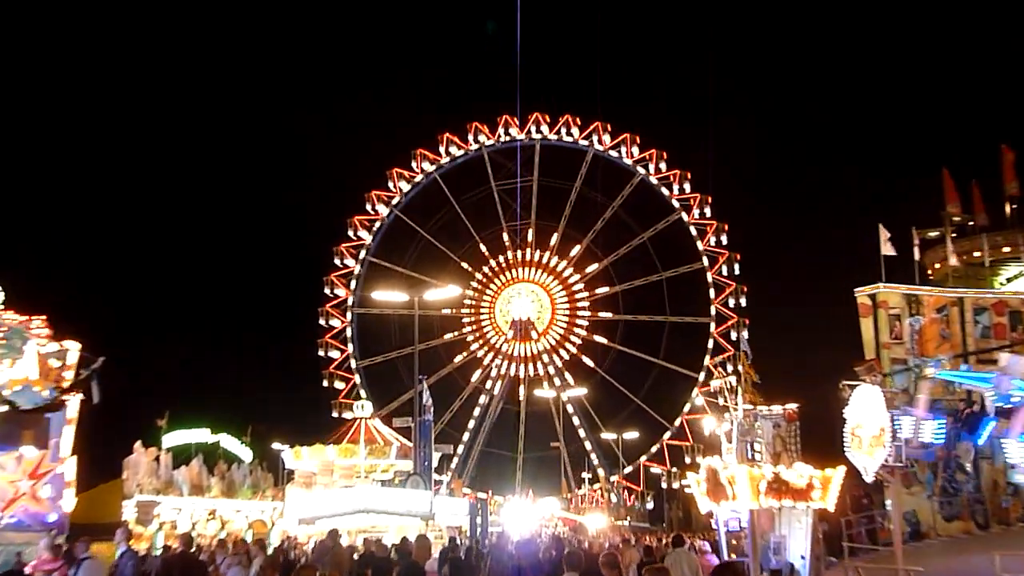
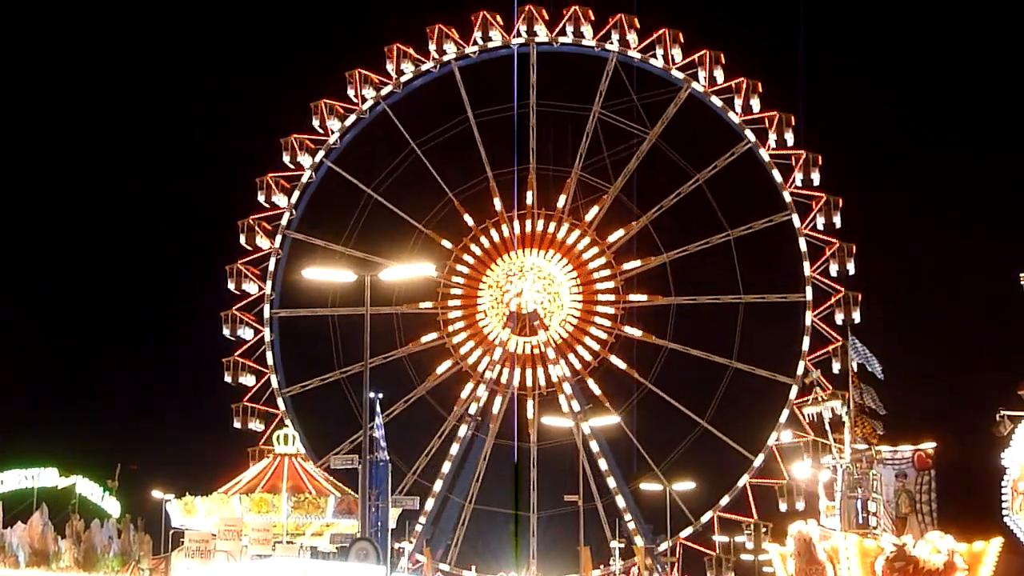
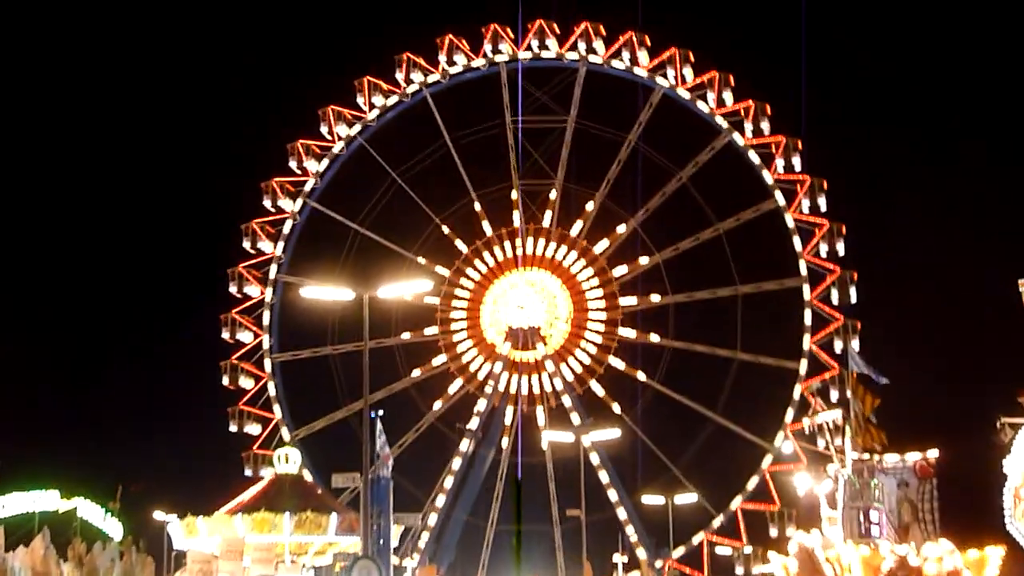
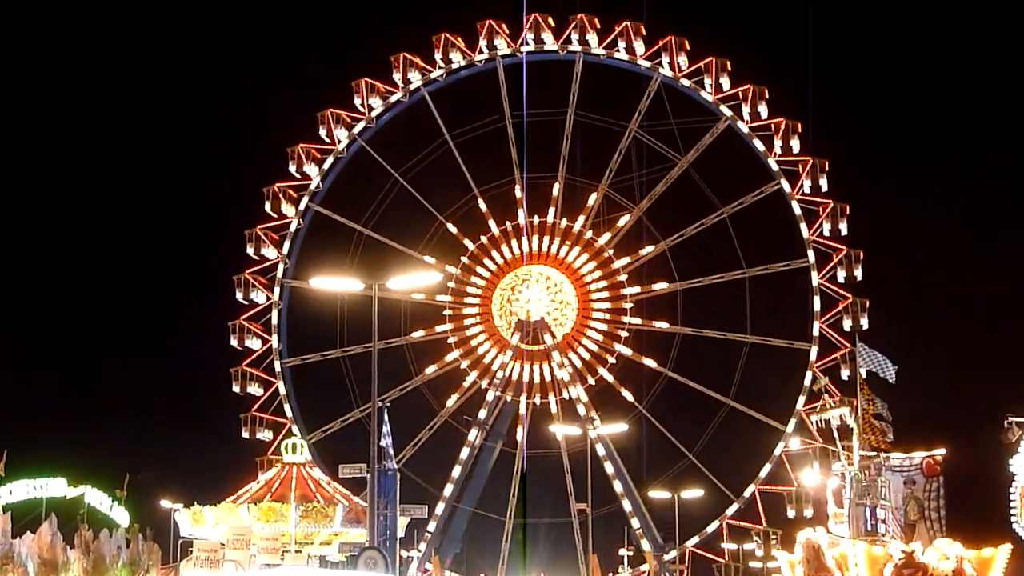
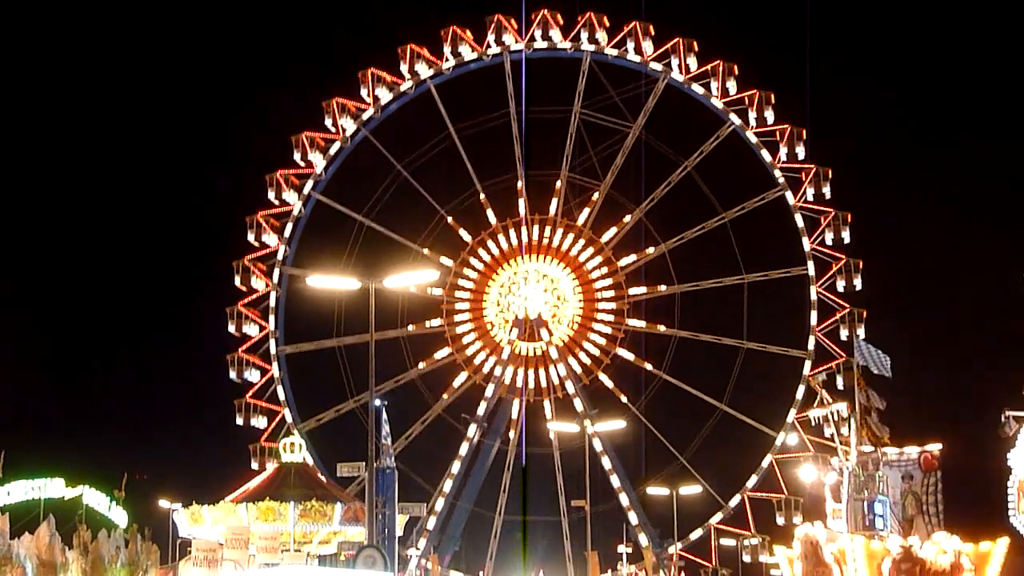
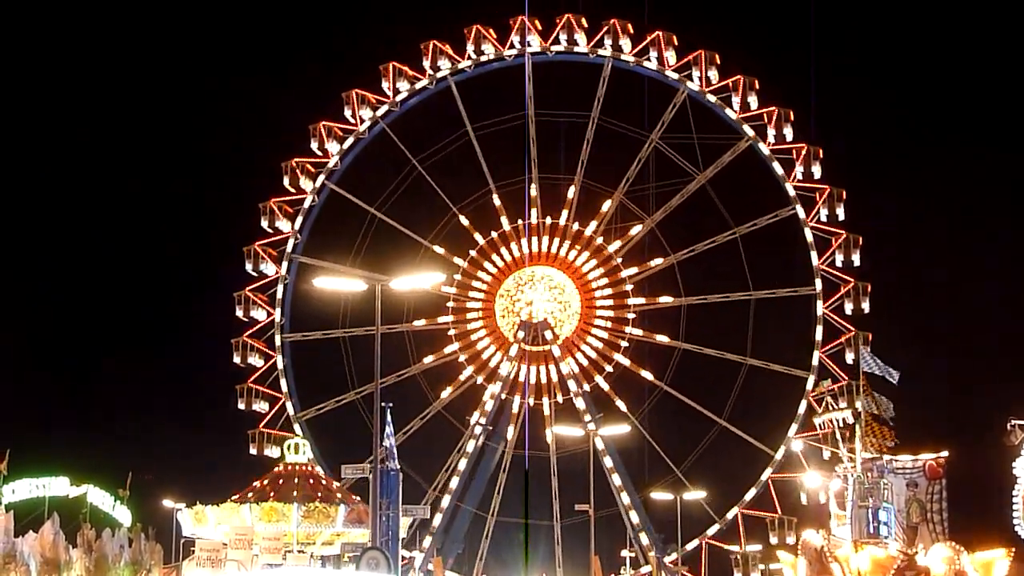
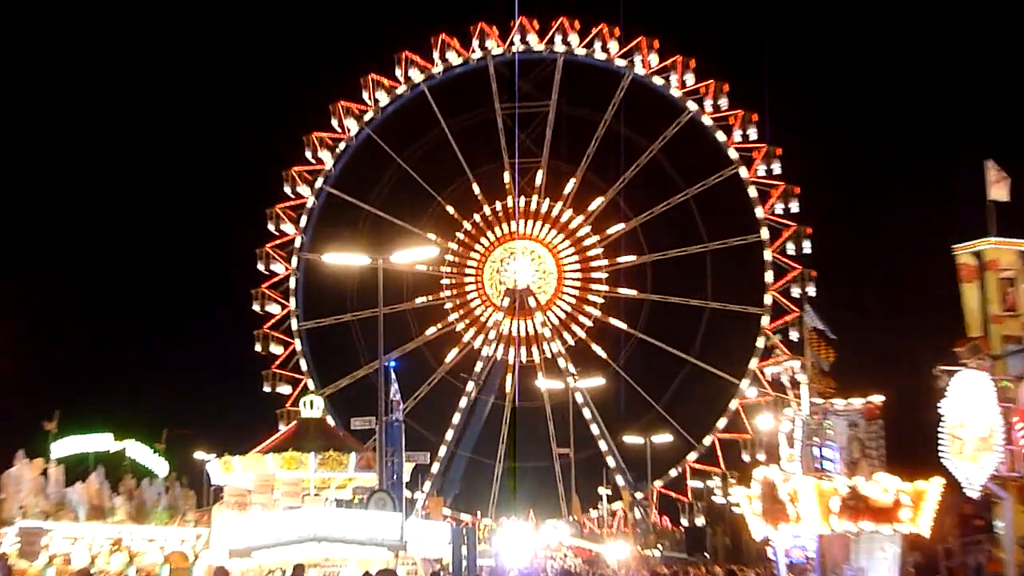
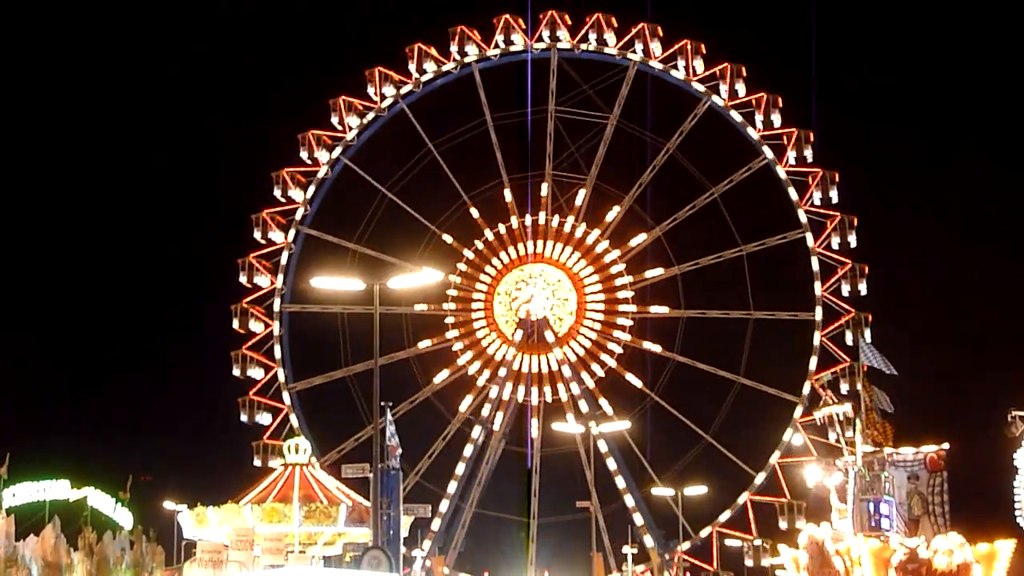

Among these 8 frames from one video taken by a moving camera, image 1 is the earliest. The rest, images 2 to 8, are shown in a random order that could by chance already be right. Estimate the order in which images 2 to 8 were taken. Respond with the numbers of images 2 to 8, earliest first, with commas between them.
7, 3, 8, 5, 2, 4, 6
